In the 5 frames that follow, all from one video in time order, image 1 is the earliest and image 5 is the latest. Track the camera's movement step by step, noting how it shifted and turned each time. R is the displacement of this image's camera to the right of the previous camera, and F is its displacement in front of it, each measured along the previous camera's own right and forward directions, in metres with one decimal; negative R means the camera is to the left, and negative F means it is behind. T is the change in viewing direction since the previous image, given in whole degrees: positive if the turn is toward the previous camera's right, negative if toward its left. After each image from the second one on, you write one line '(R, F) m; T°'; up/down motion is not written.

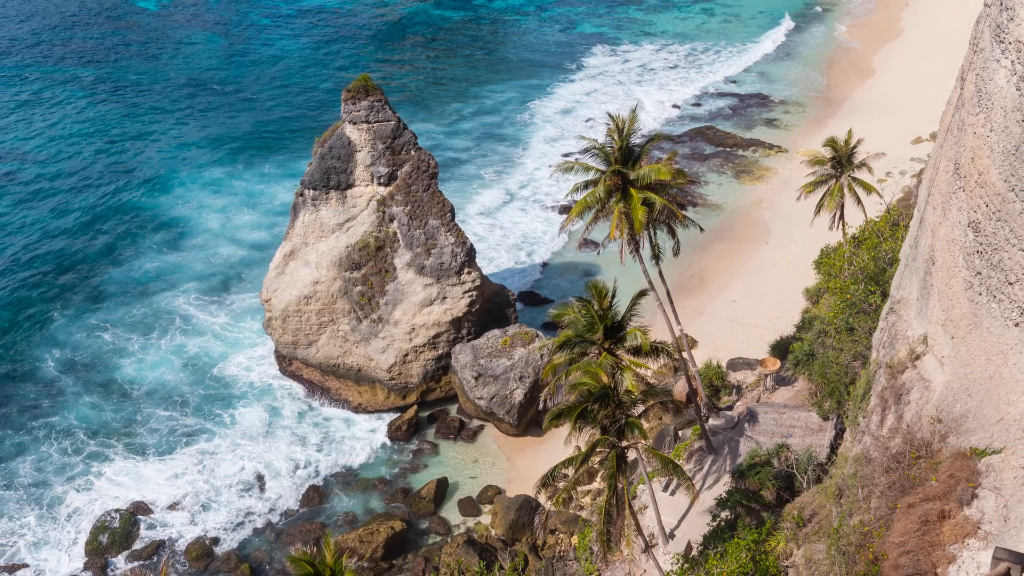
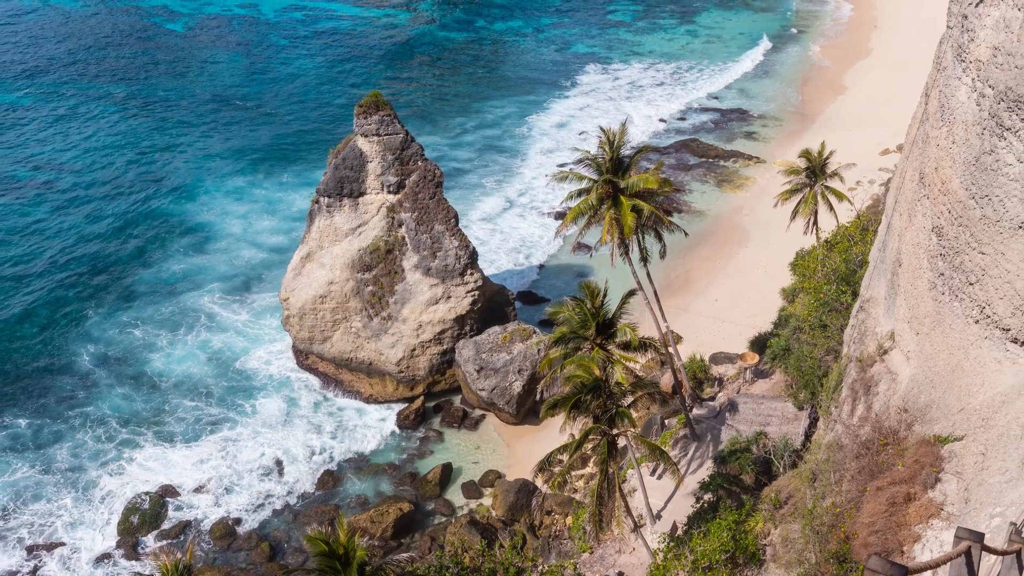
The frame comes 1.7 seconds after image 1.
(0.0, -1.9) m; 0°
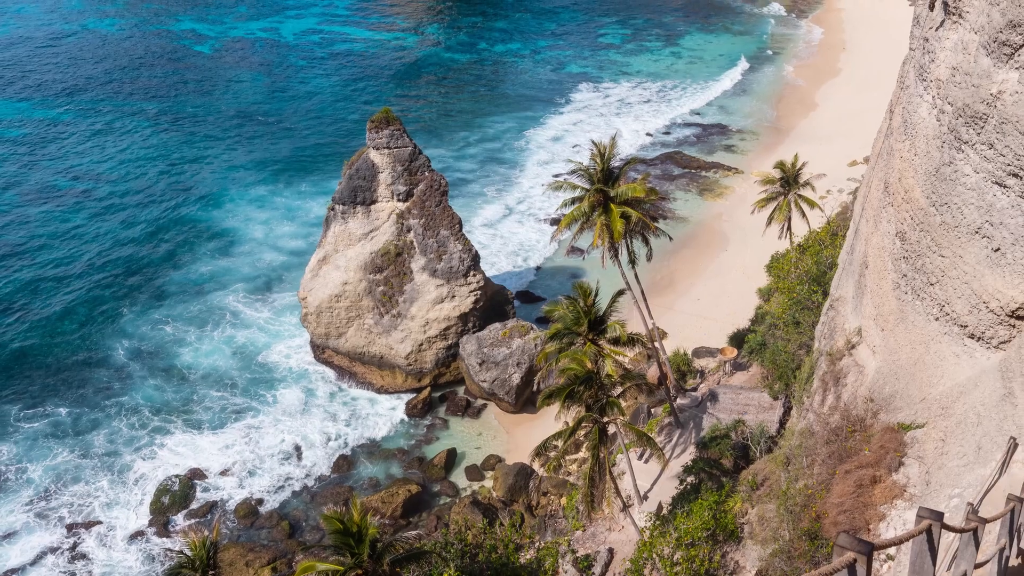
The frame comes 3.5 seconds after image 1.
(0.0, -2.2) m; 0°
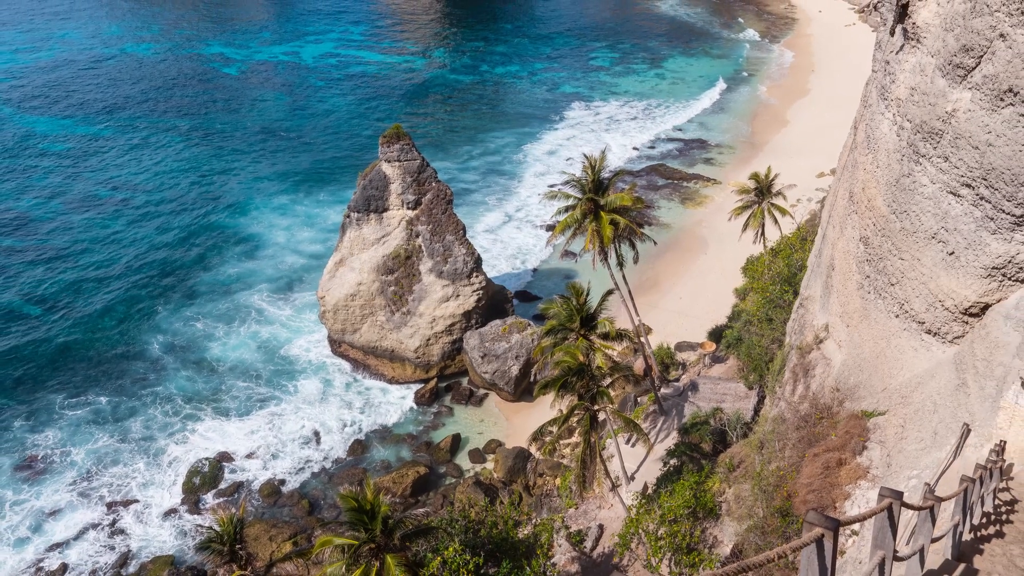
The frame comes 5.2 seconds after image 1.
(+0.1, -2.7) m; 0°
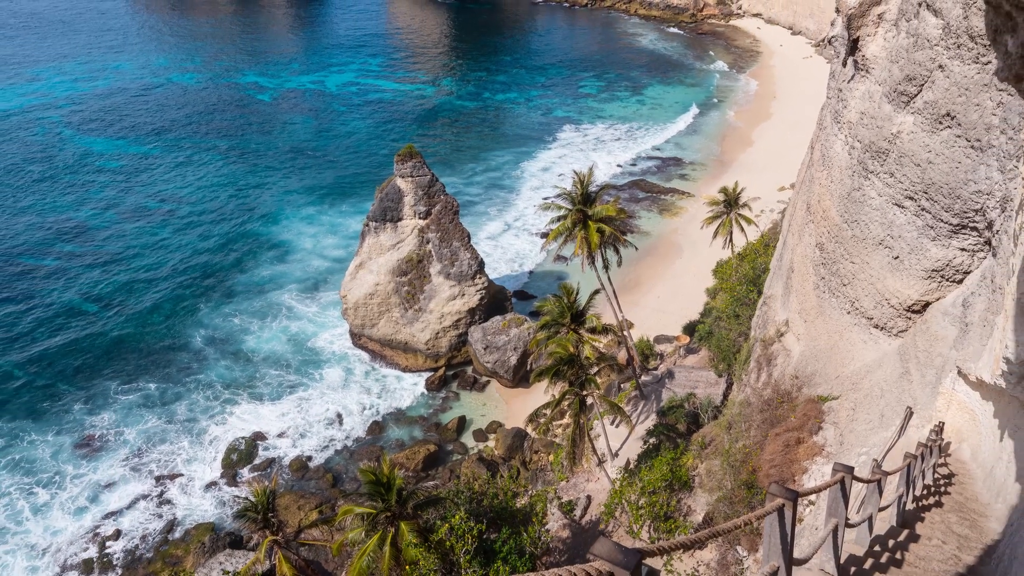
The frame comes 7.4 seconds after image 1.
(+0.1, -4.1) m; 0°
